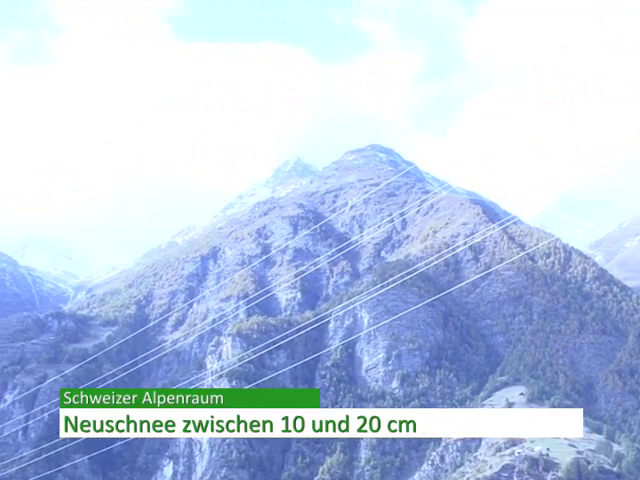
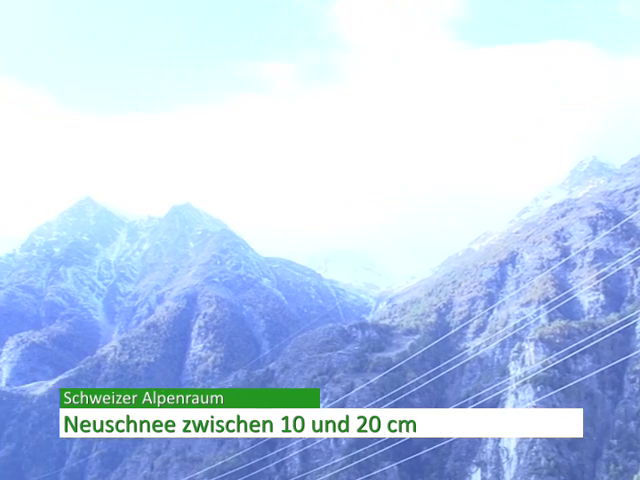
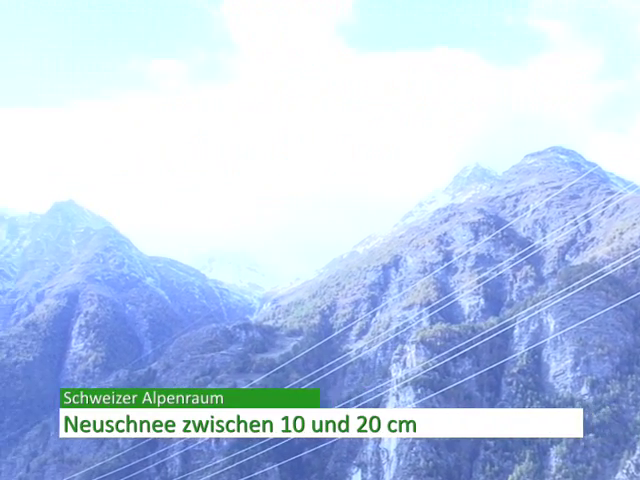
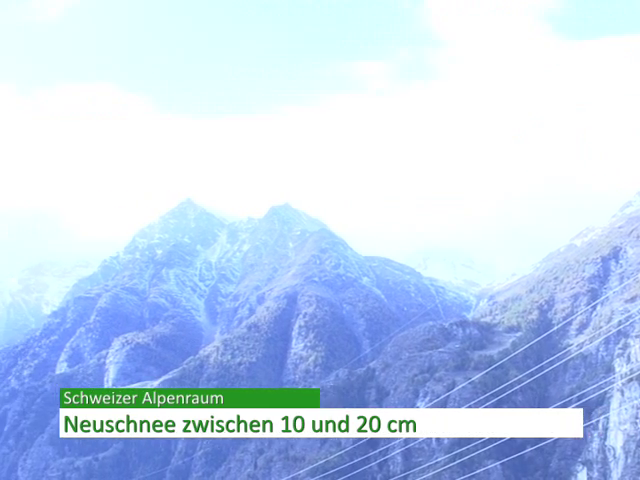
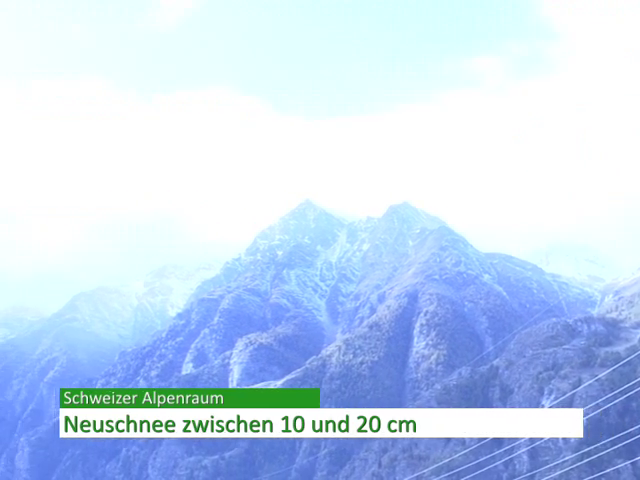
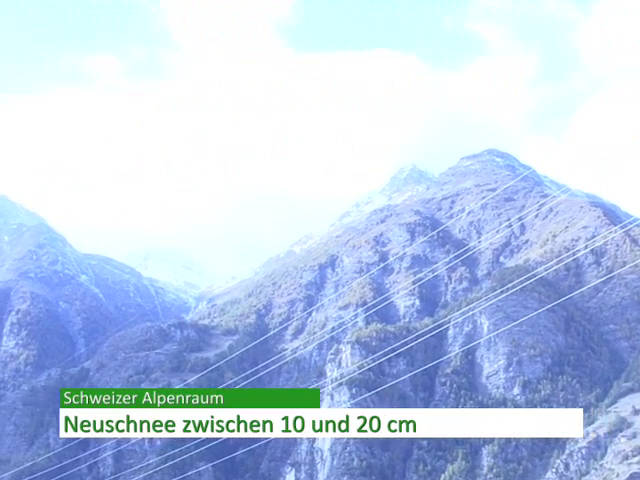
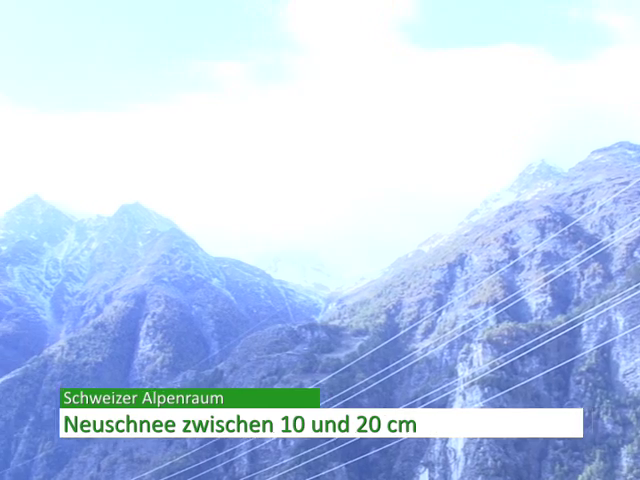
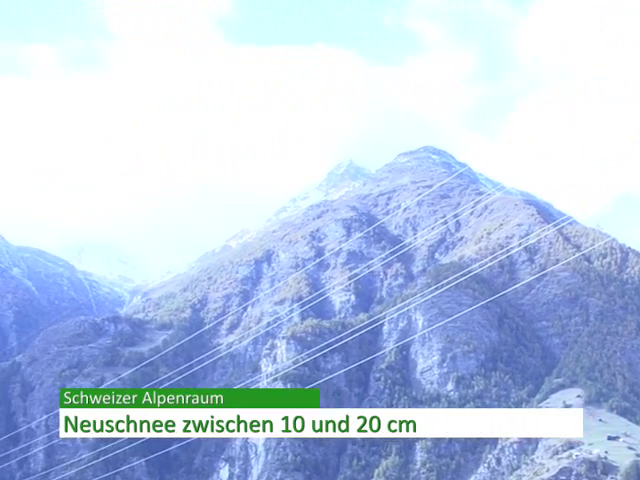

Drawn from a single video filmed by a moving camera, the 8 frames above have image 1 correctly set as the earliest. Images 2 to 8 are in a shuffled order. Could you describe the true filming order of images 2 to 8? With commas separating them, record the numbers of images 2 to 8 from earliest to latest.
8, 6, 3, 7, 2, 4, 5
